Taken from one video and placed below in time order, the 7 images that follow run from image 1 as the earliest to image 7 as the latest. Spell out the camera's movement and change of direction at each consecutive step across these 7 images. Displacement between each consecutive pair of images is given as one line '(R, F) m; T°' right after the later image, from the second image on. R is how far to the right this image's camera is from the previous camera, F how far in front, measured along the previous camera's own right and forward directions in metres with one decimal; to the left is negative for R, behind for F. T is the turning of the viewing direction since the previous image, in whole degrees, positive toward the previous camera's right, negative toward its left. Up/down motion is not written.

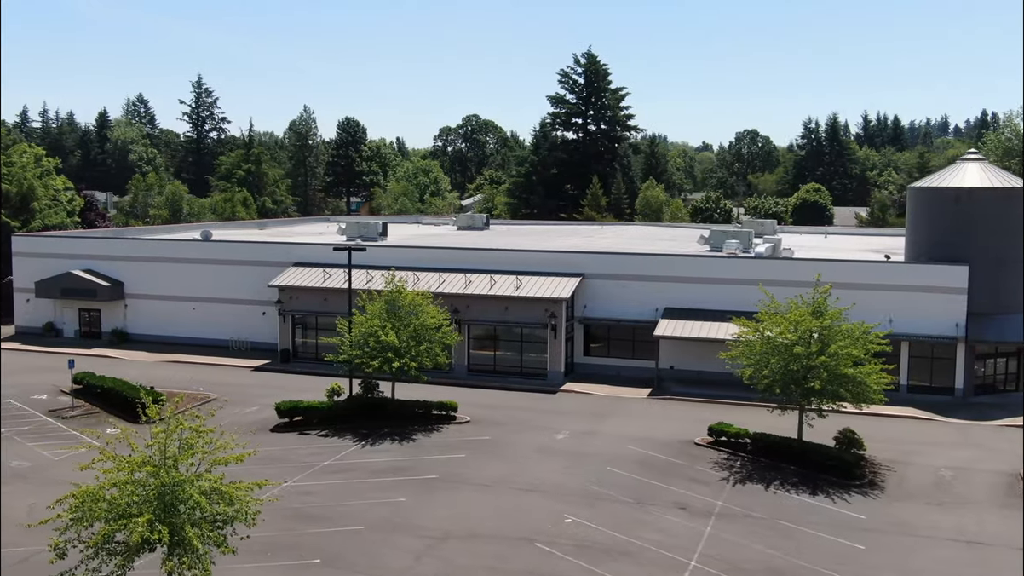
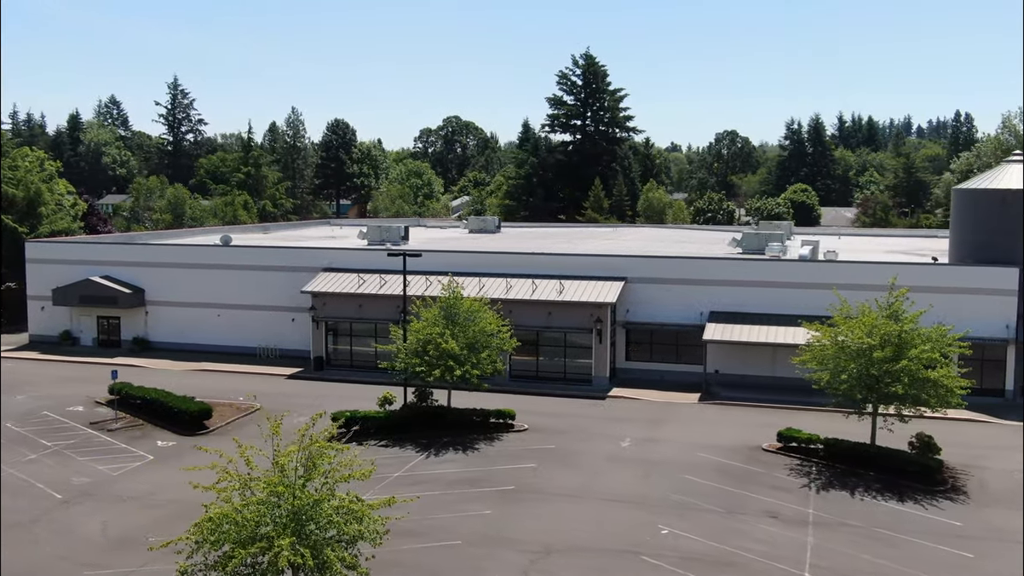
(-2.5, +0.5) m; +1°
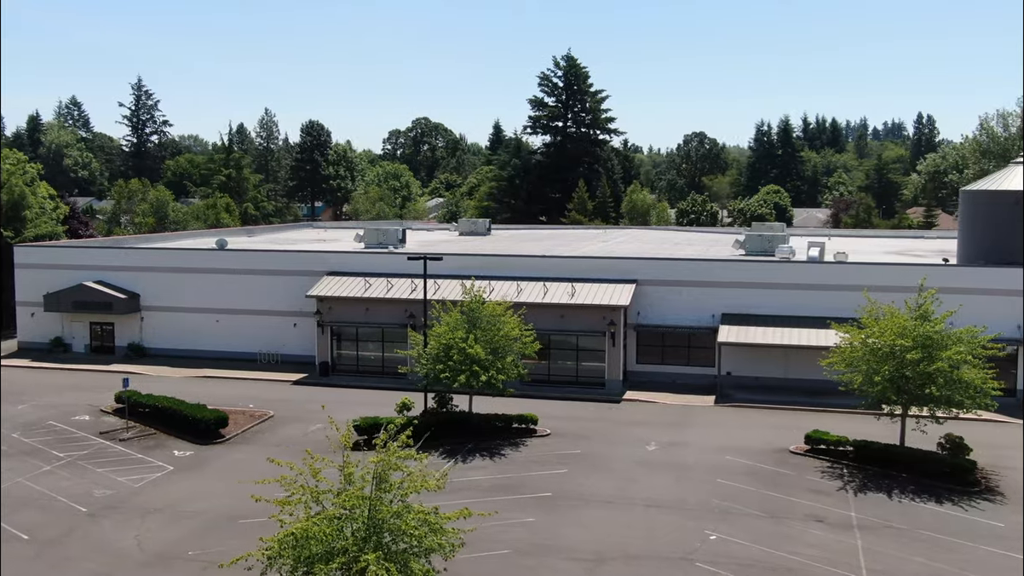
(-1.7, +0.3) m; +2°
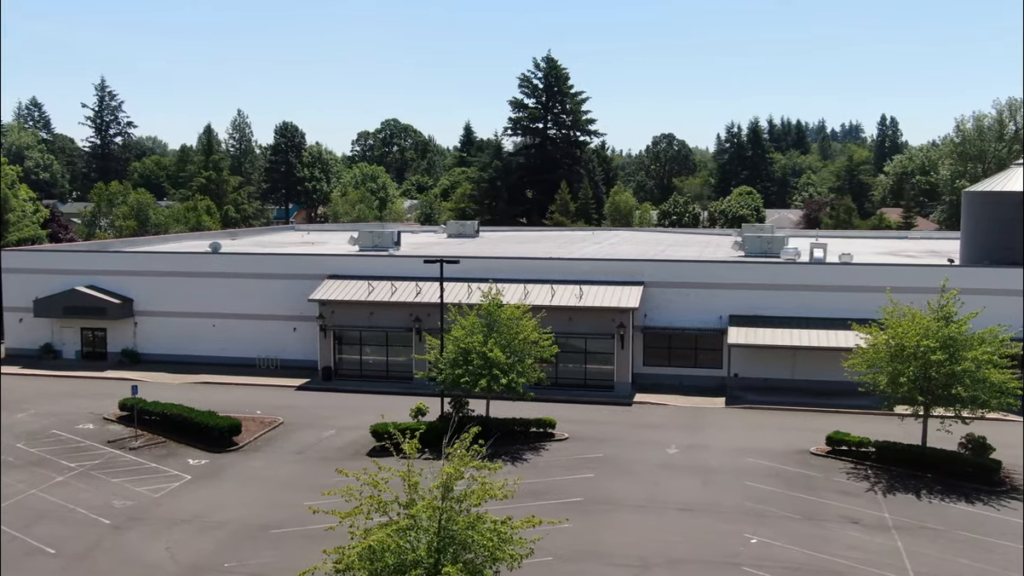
(-1.5, +0.3) m; +2°
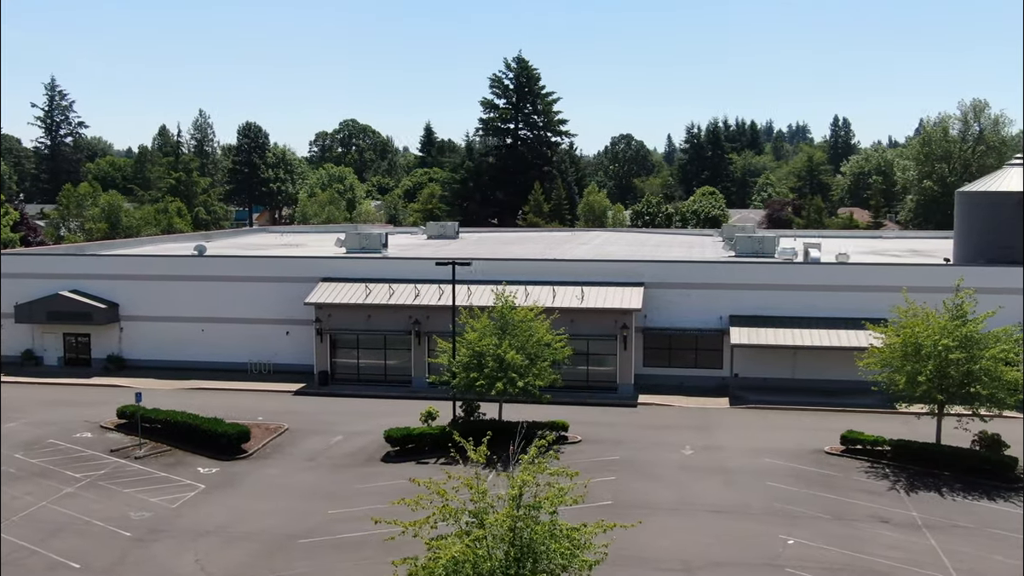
(-1.6, +0.2) m; +3°
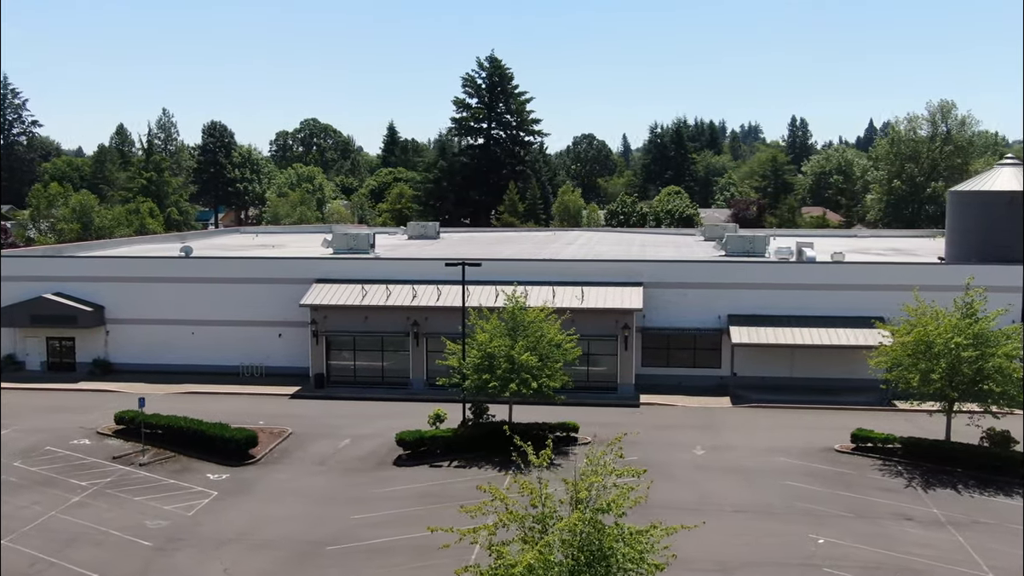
(-1.5, +0.2) m; +2°
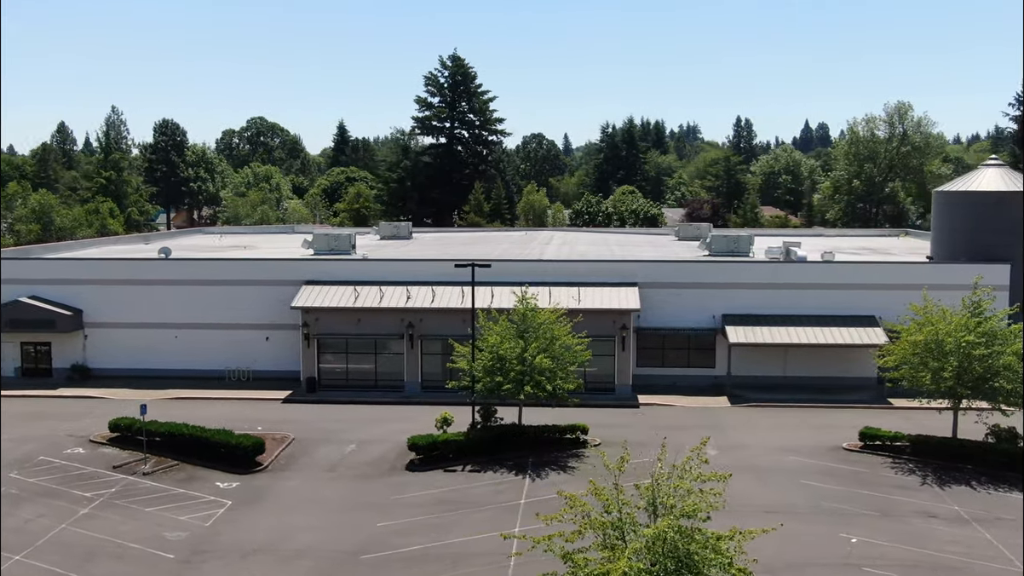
(-1.8, +0.3) m; +3°
